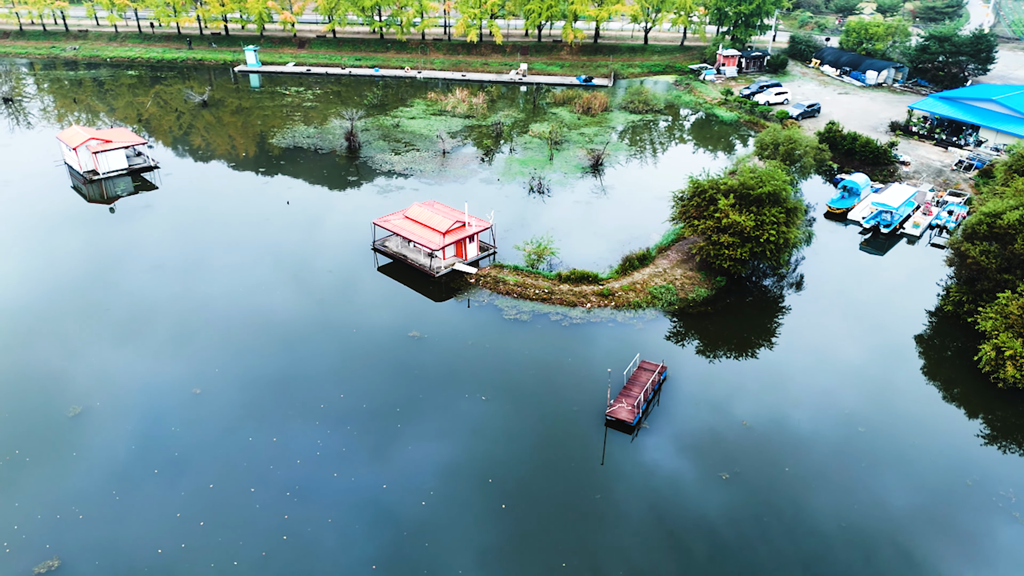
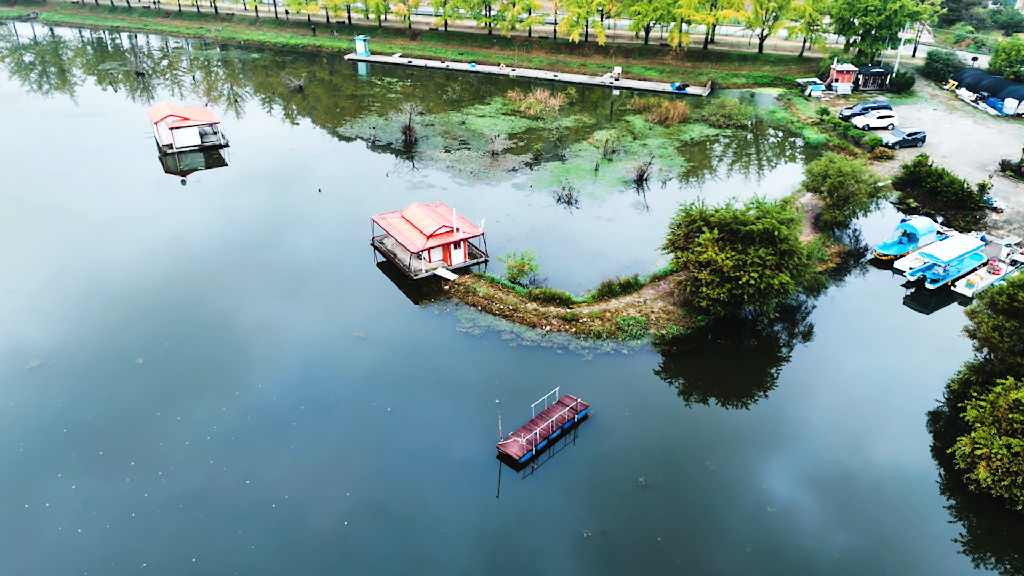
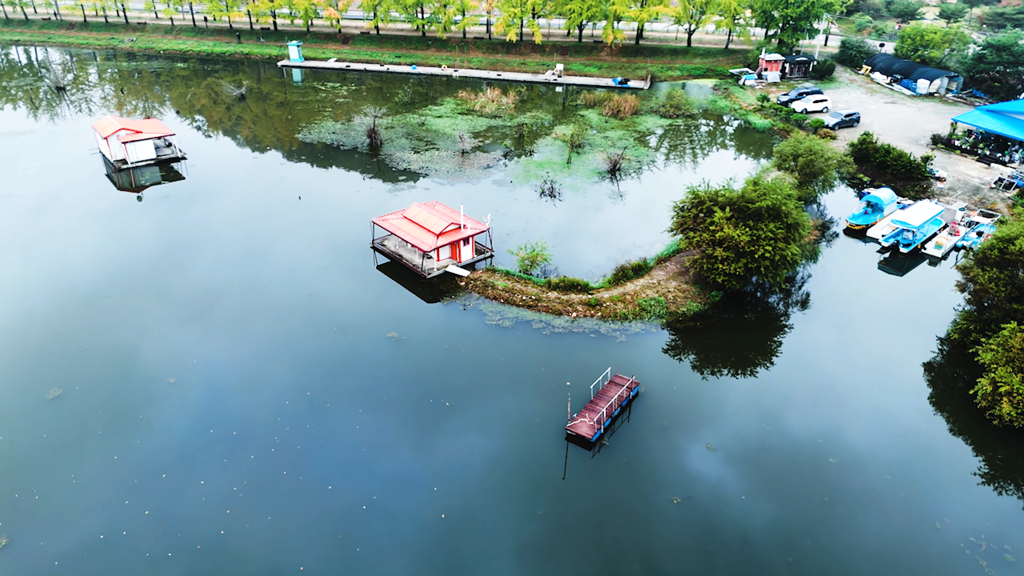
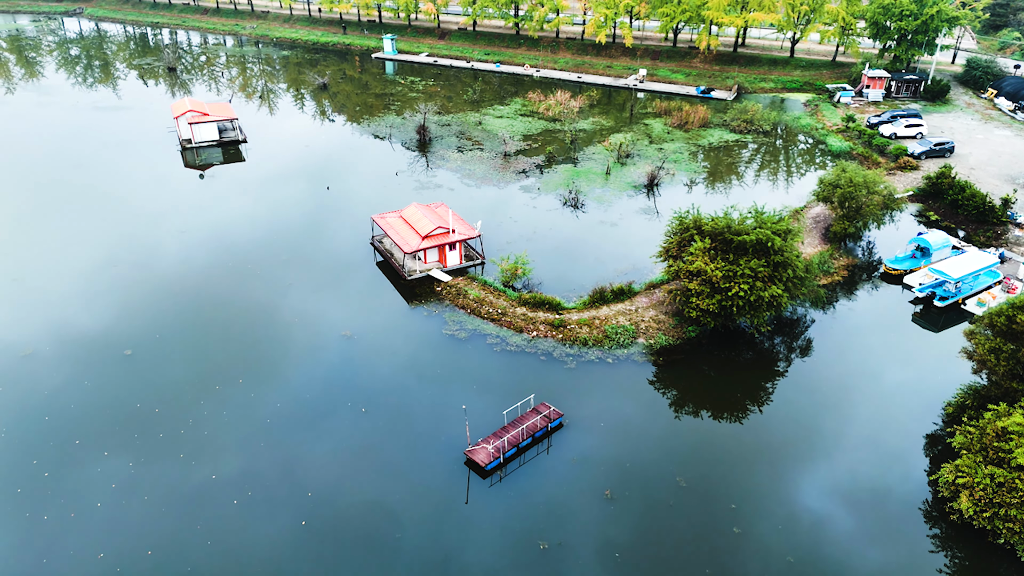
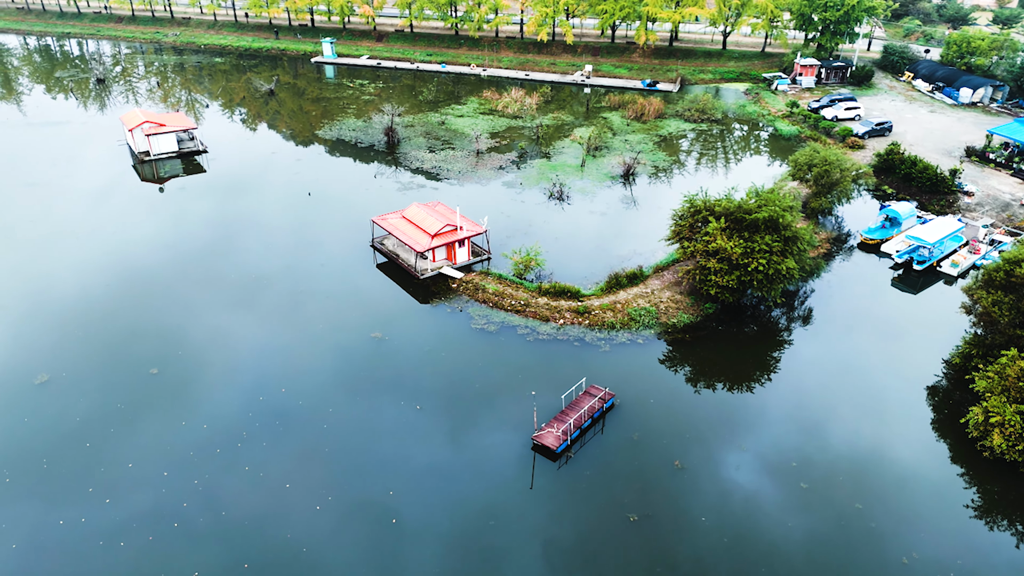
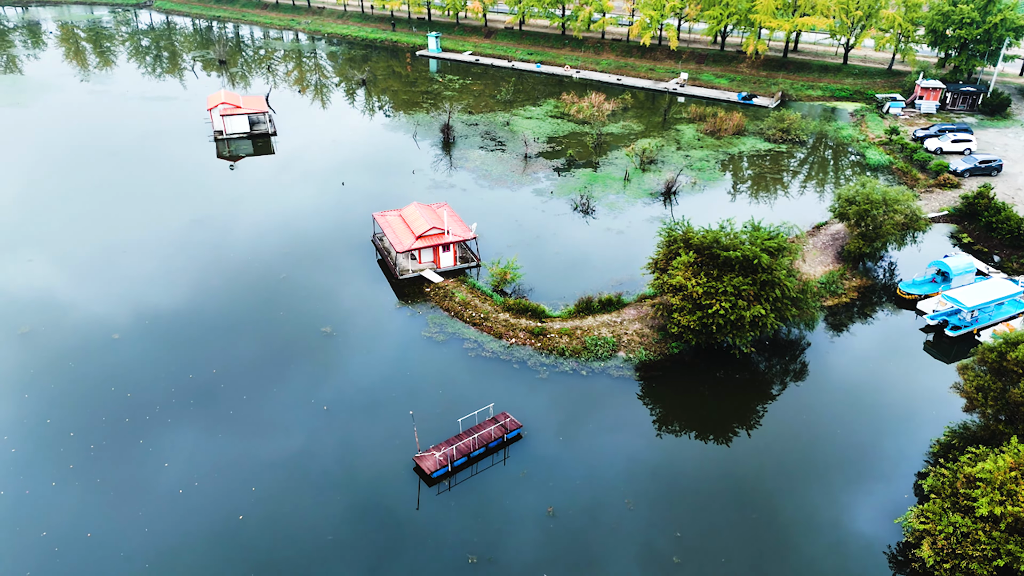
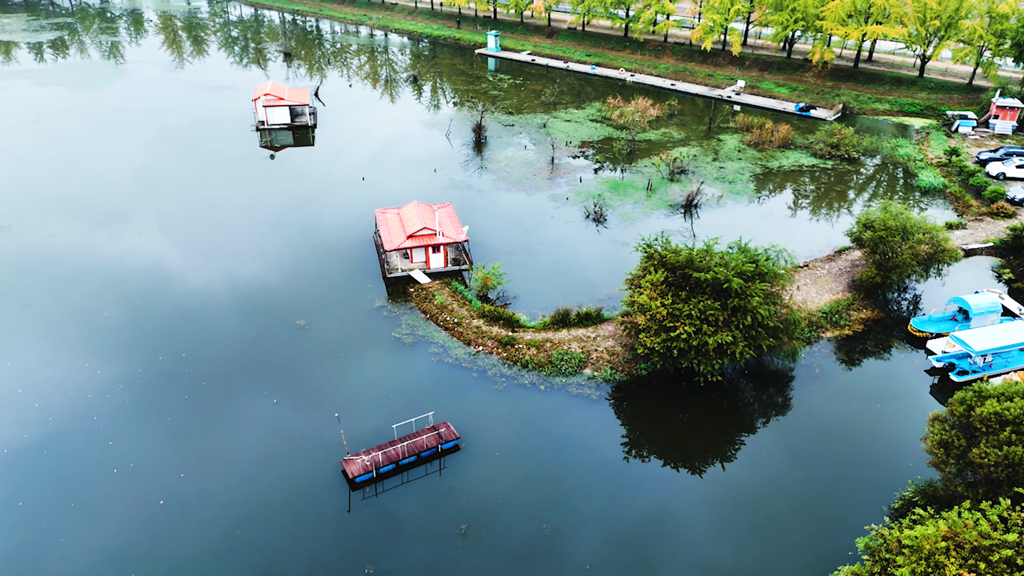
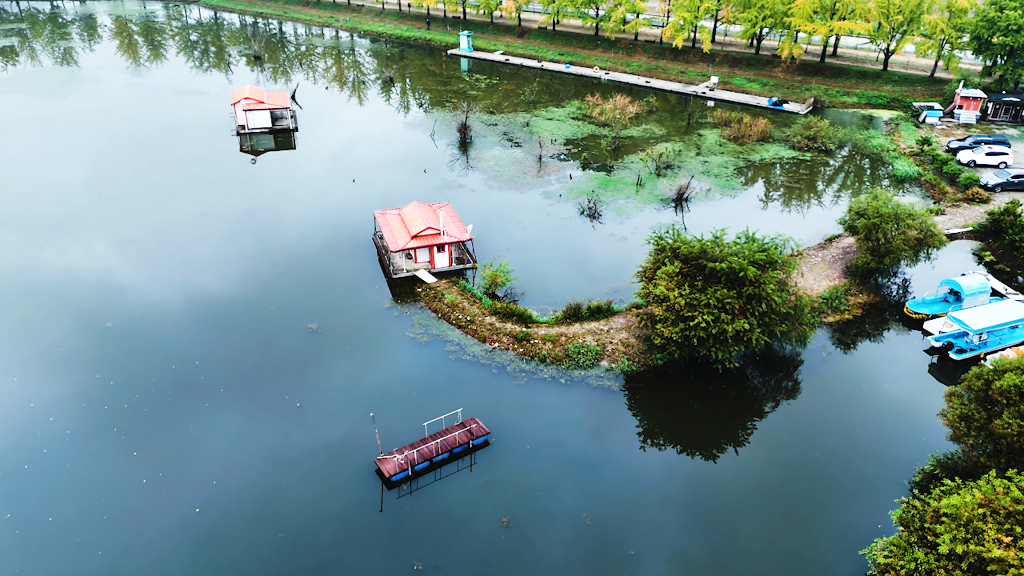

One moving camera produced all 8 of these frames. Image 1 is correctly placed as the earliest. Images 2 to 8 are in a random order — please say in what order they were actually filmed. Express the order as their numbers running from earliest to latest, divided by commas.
3, 5, 2, 4, 6, 8, 7
